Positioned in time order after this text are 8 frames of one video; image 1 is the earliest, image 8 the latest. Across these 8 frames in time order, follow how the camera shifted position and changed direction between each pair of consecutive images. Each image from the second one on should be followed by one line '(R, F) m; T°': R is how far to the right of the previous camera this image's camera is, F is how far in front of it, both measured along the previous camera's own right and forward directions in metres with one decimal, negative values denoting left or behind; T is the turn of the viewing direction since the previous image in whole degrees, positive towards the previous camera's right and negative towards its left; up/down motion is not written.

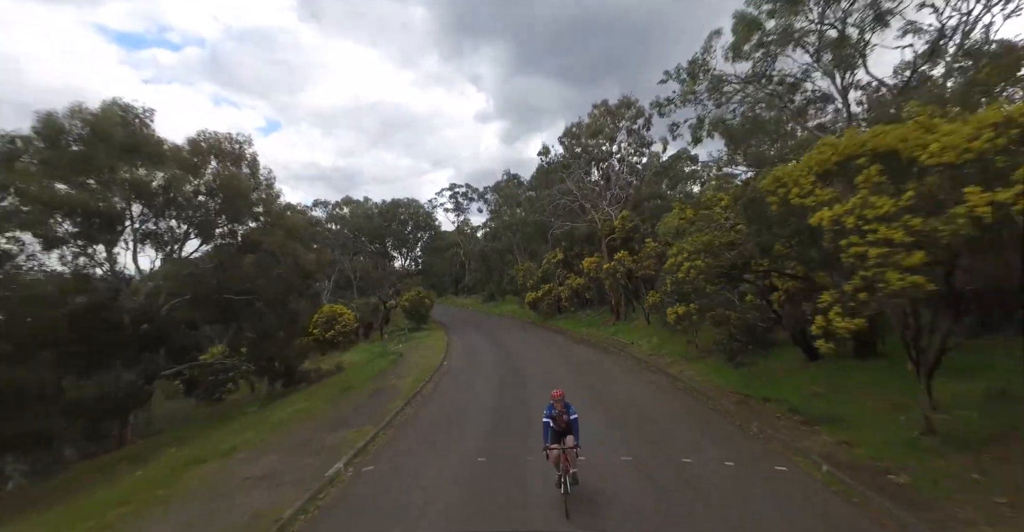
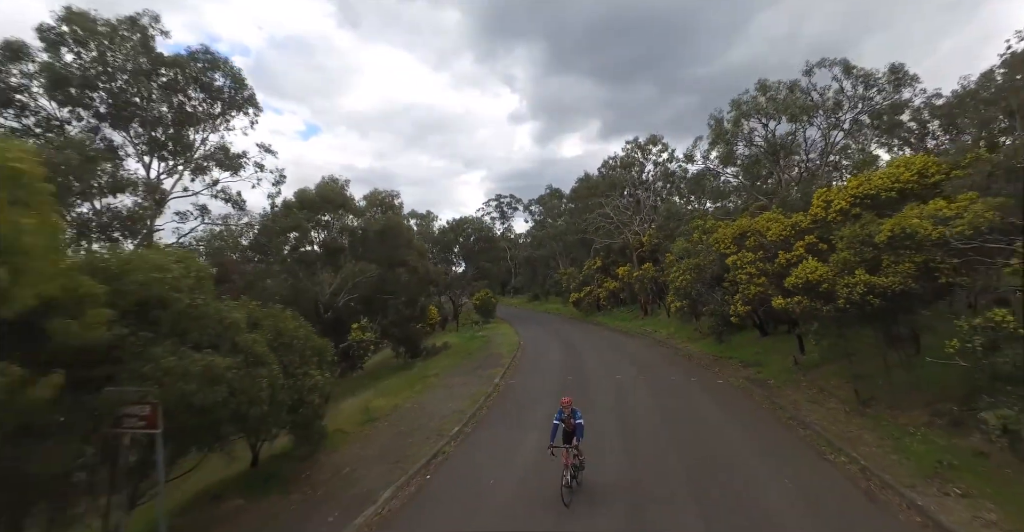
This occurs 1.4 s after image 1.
(-1.3, -8.6) m; -4°
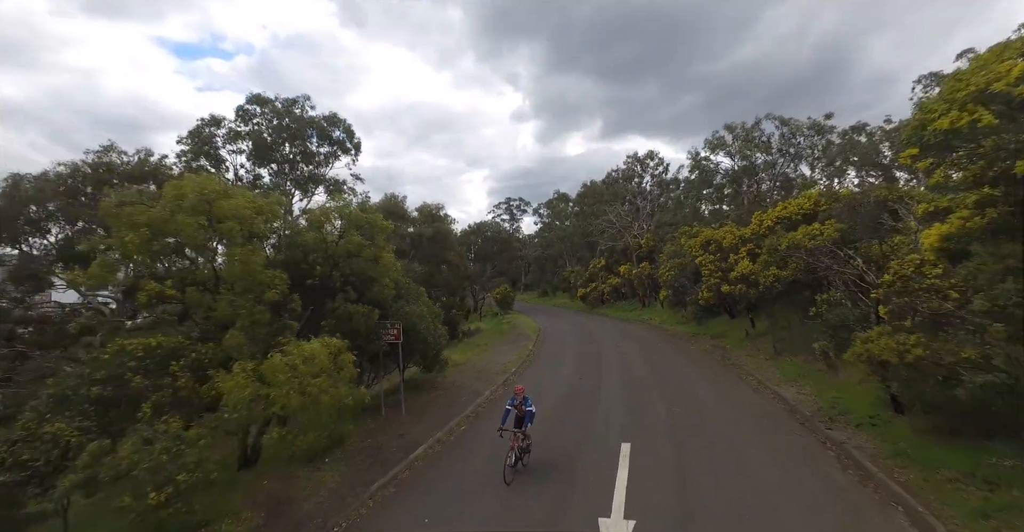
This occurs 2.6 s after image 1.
(-1.2, -6.0) m; 0°
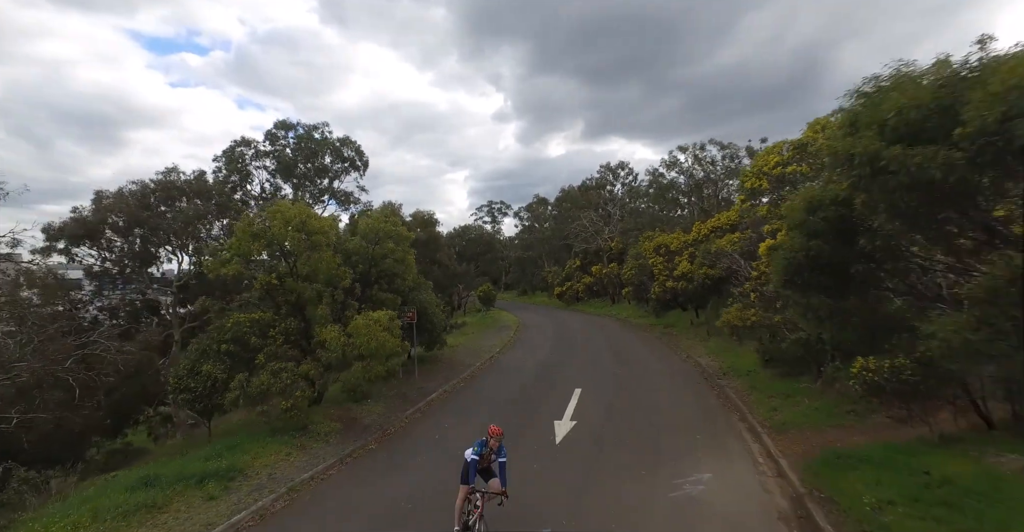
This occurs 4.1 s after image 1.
(-0.2, -3.8) m; +2°
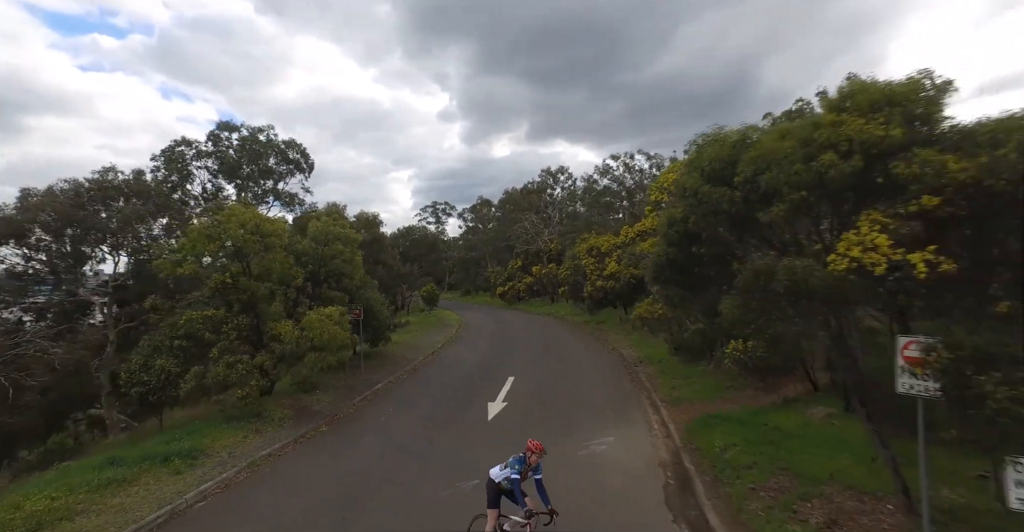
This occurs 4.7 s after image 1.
(+0.1, -1.3) m; +6°
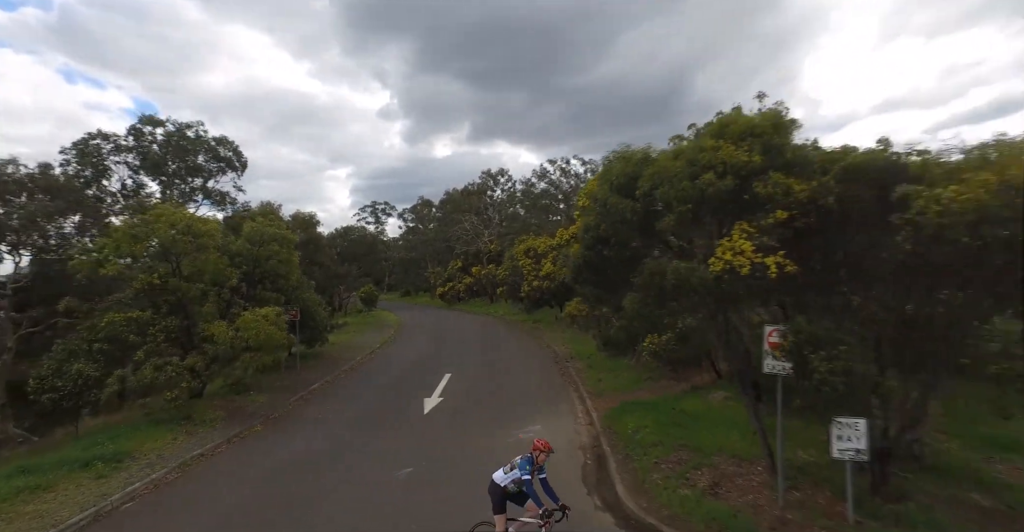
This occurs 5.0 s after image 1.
(+0.1, -0.6) m; +7°
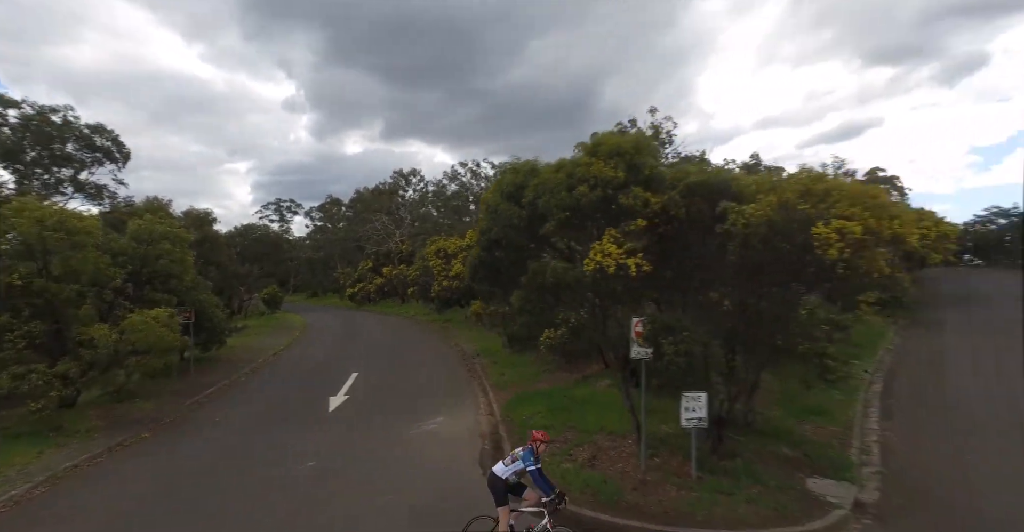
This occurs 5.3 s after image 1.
(+0.2, -0.6) m; +10°
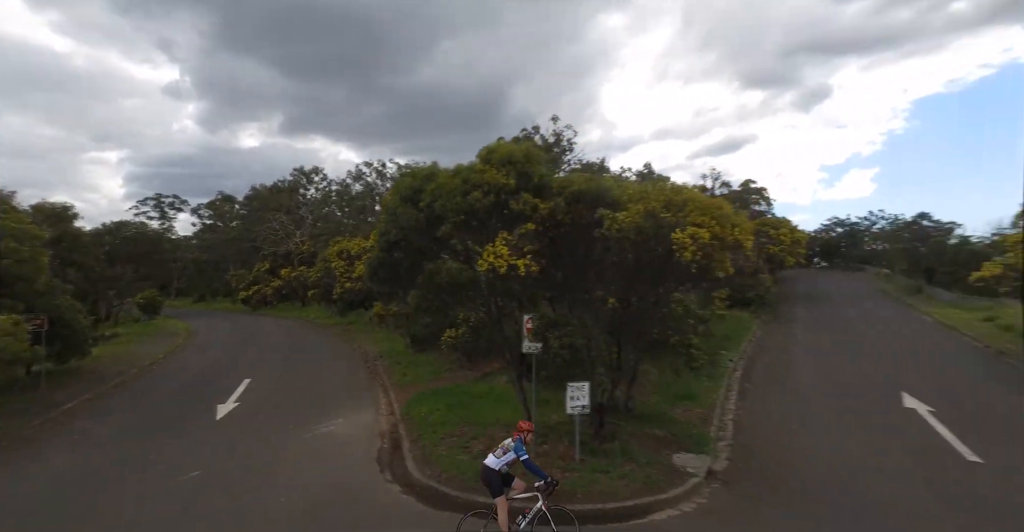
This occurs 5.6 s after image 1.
(+0.2, -0.3) m; +10°
